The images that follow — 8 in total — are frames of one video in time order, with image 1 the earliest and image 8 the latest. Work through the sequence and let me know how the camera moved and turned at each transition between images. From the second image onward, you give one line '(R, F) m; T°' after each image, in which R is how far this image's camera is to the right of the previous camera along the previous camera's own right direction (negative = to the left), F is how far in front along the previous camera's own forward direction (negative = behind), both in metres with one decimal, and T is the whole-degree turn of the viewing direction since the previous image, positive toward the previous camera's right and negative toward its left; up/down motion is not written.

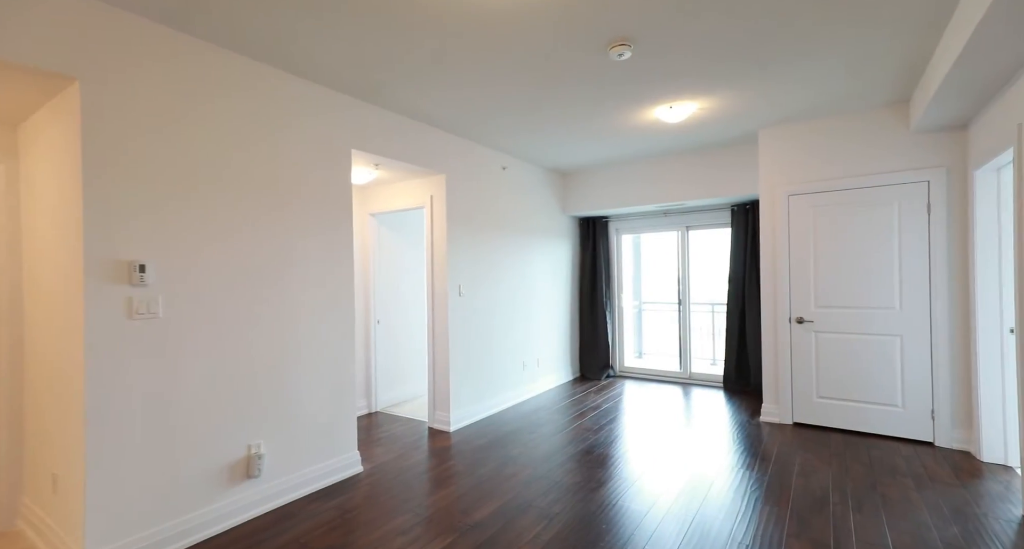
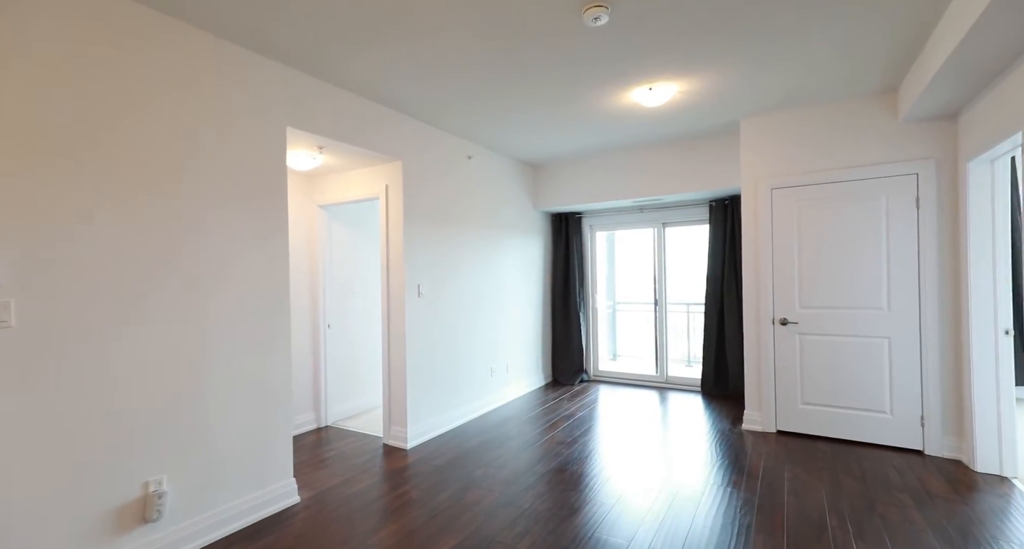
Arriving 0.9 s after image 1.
(+0.1, +0.4) m; +3°
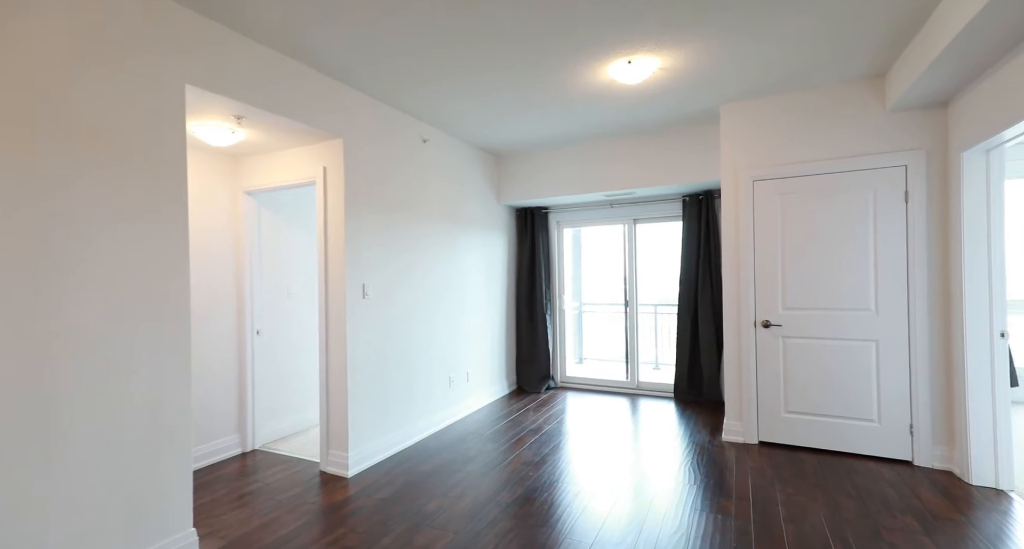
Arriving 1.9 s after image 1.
(0.0, +0.4) m; +5°
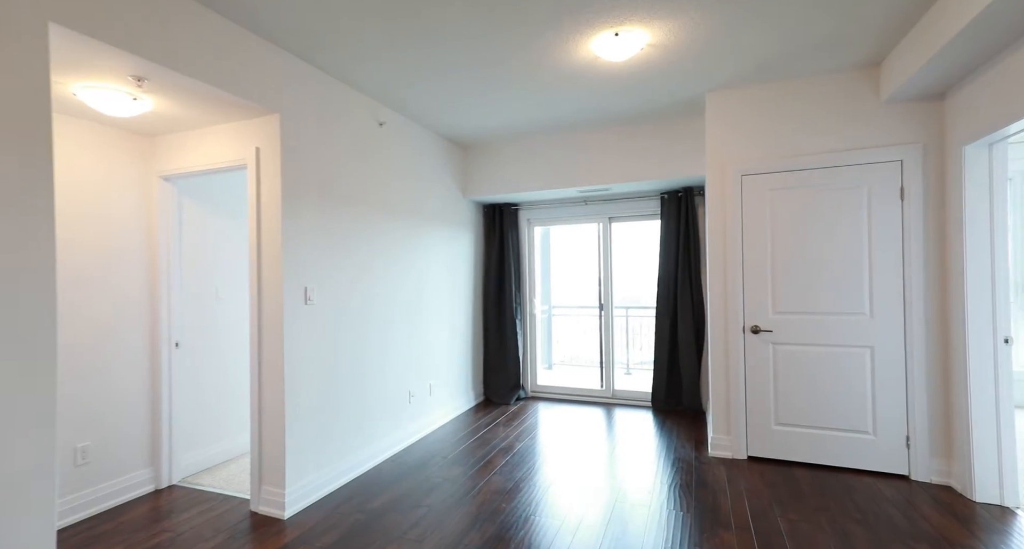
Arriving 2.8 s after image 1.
(0.0, +0.4) m; +4°
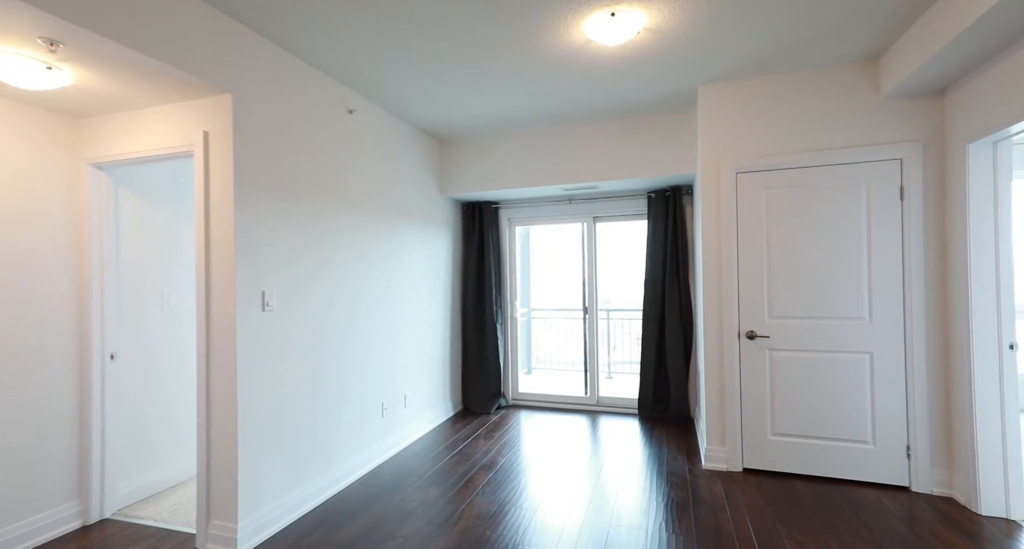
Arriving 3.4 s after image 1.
(-0.1, +0.2) m; +3°
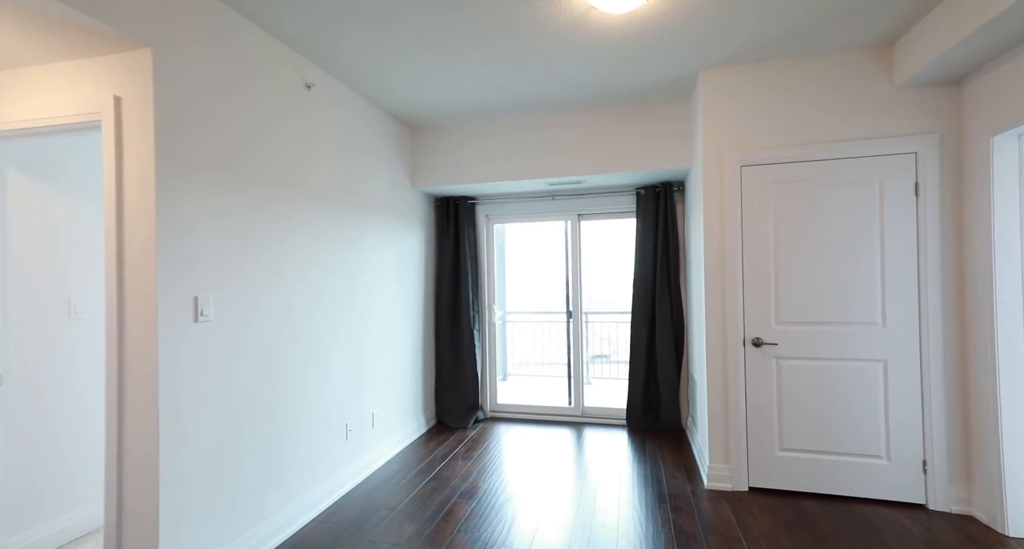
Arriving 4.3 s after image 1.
(-0.1, +0.4) m; +4°
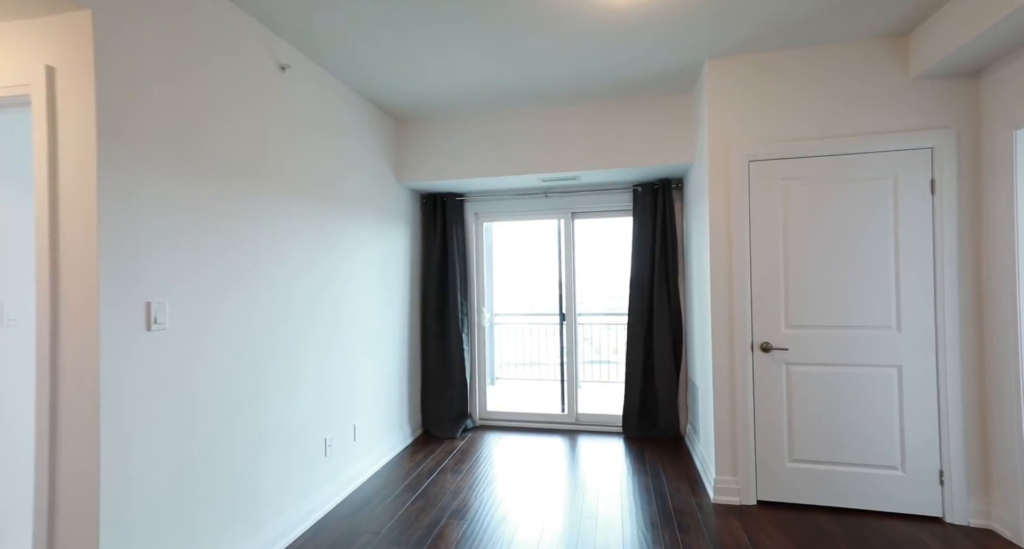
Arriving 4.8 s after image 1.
(-0.1, +0.2) m; +2°
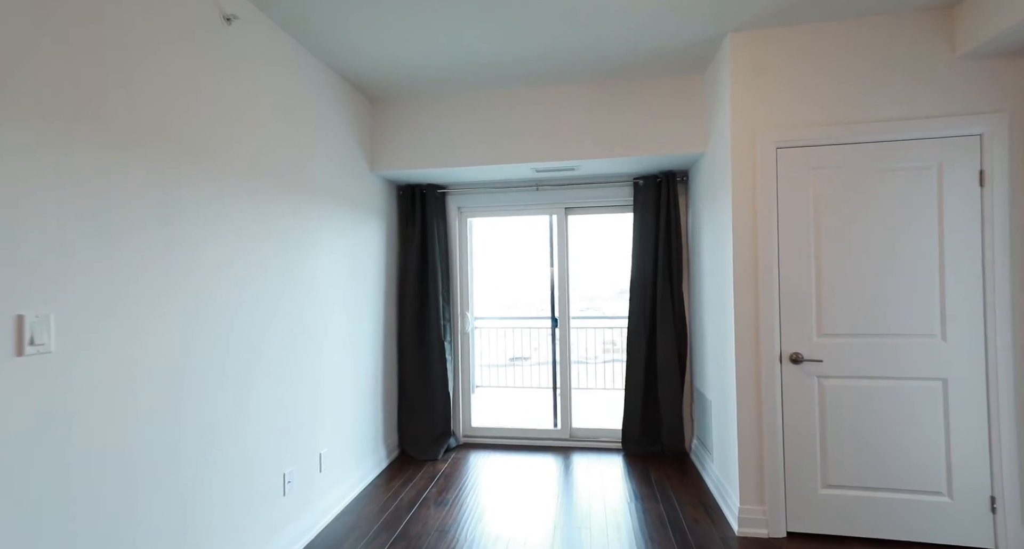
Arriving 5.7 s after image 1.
(-0.1, +0.4) m; +3°
